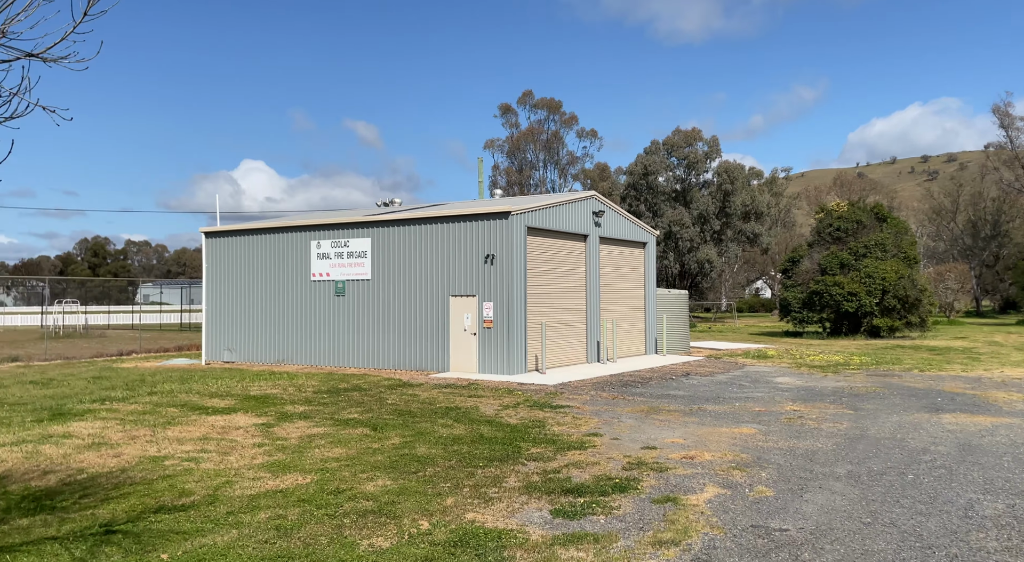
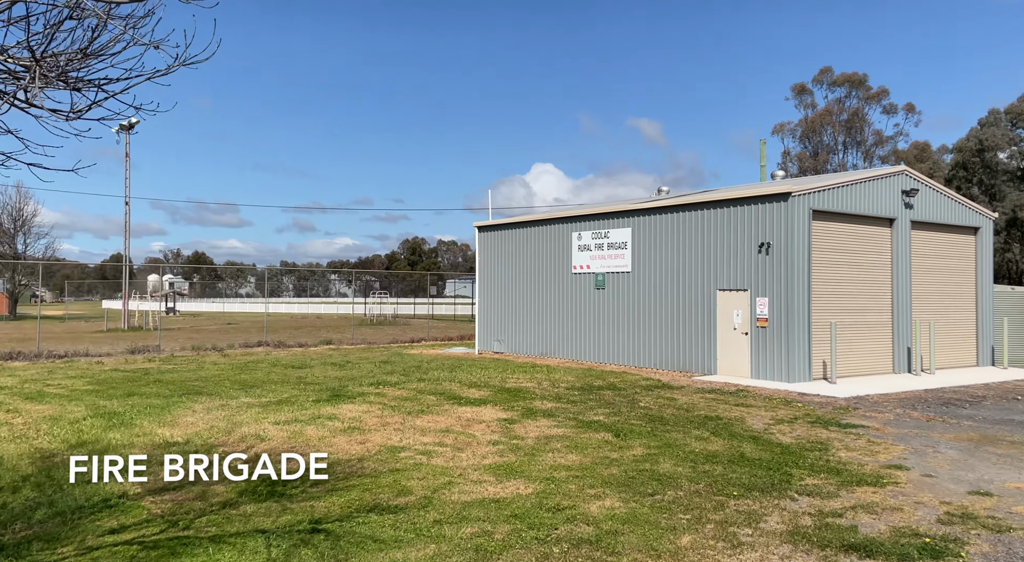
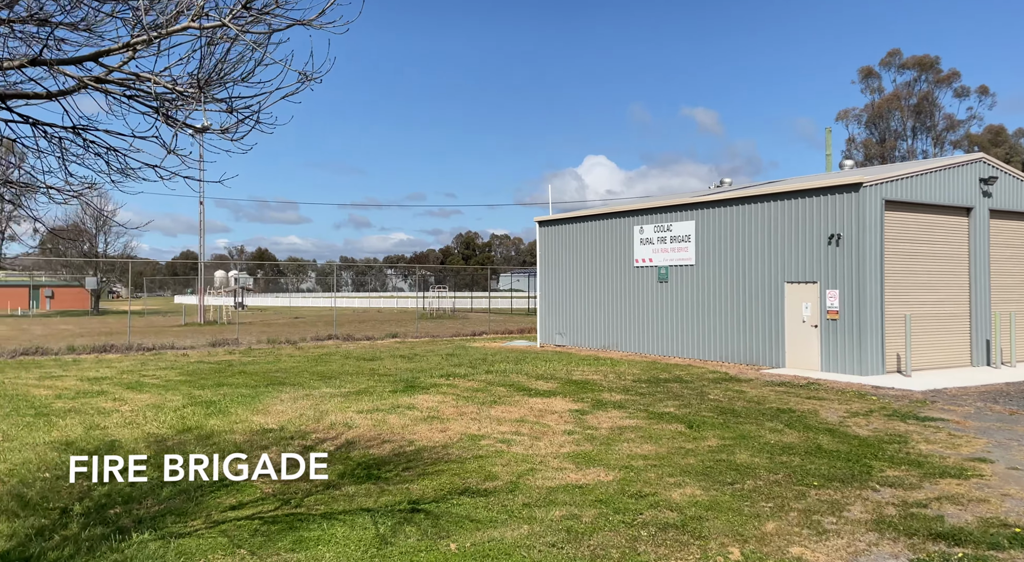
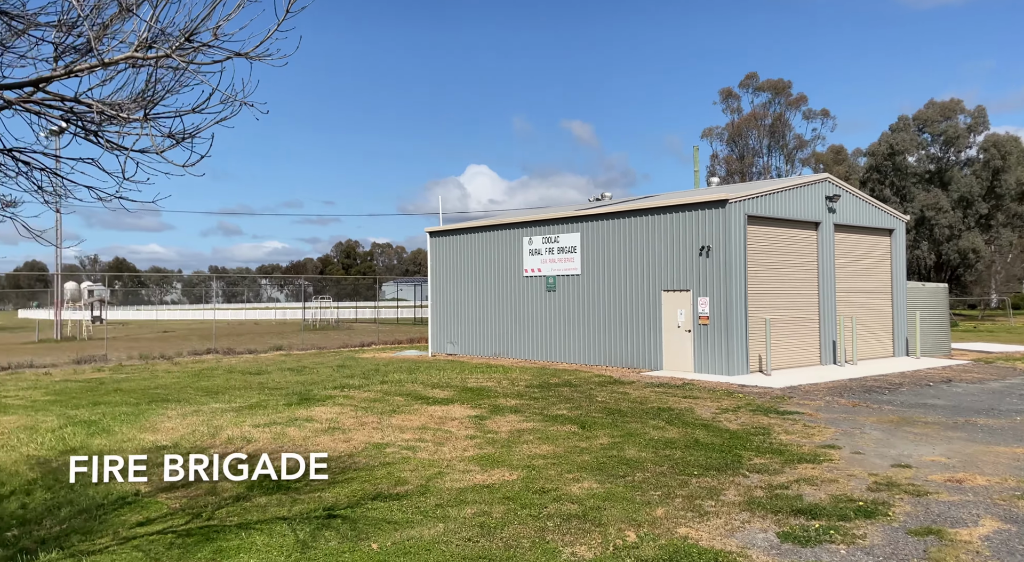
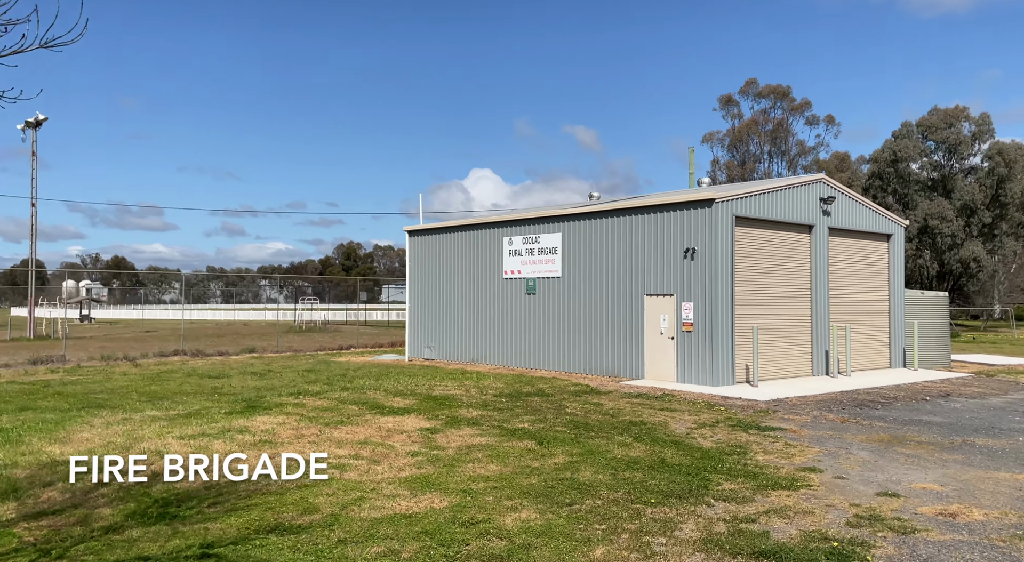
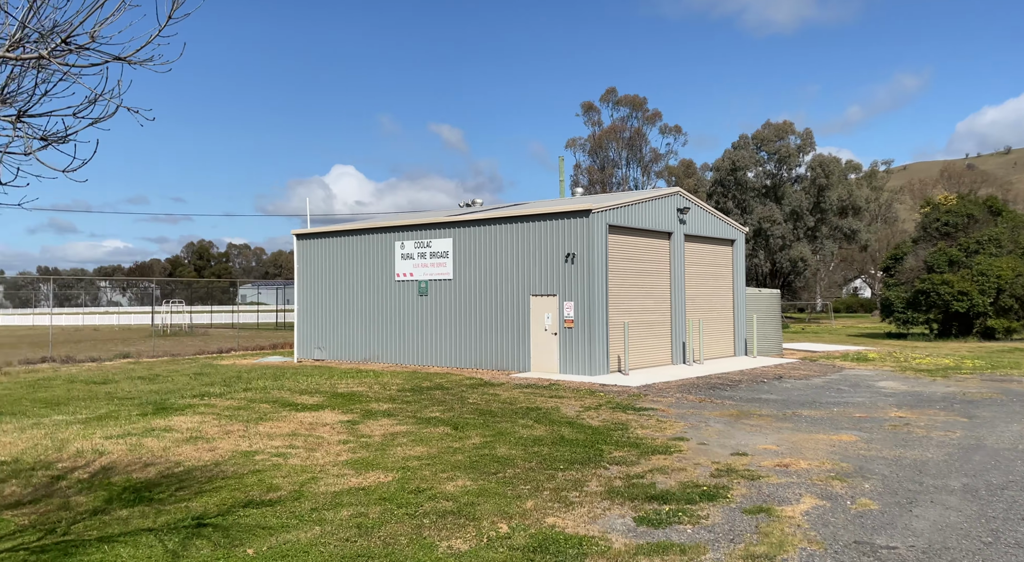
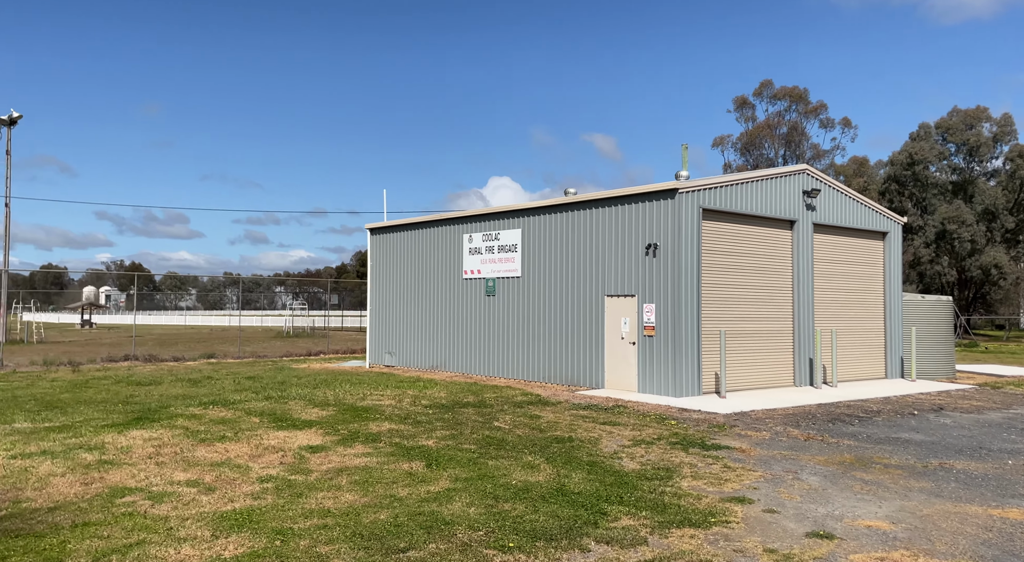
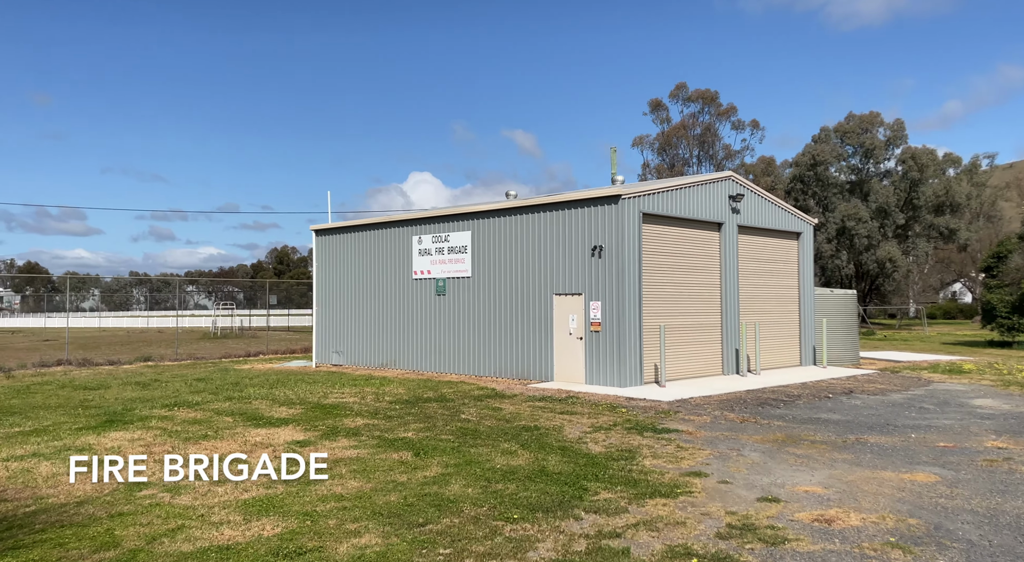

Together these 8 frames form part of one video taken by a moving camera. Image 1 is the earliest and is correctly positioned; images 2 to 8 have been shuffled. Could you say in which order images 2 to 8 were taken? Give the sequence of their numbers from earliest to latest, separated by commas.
6, 4, 3, 2, 5, 8, 7
